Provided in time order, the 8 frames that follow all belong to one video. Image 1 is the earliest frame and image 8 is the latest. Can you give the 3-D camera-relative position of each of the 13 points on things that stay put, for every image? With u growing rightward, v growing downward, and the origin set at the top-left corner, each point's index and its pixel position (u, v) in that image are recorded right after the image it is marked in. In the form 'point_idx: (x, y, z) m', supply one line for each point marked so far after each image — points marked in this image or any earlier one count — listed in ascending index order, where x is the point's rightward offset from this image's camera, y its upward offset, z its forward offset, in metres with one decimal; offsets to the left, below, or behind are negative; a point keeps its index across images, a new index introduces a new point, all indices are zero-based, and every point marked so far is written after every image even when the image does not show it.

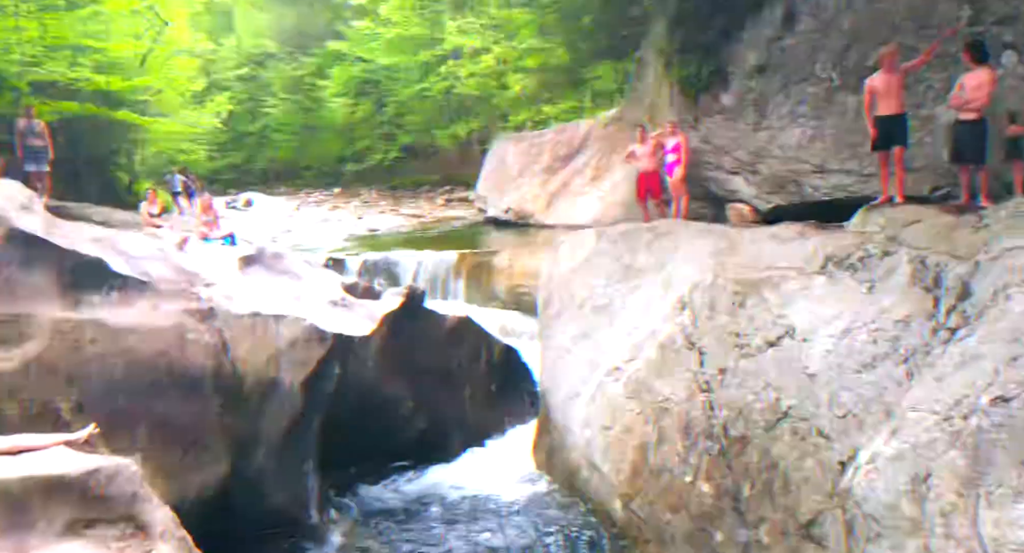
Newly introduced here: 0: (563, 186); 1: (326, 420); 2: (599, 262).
0: (+0.9, +1.7, +12.8) m
1: (-1.9, -1.5, +6.8) m
2: (+0.9, +0.1, +7.0) m
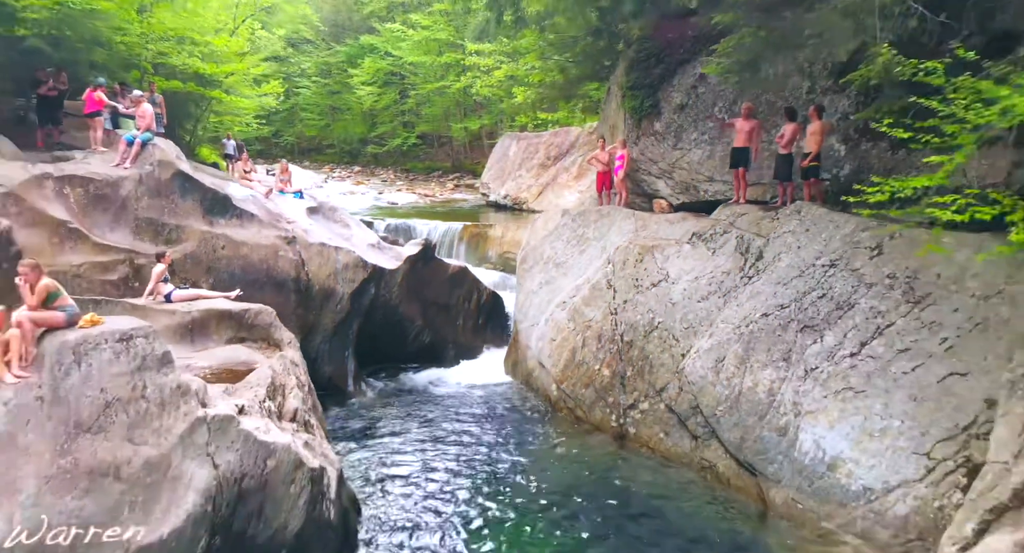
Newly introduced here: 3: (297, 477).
0: (+0.9, +2.3, +15.6) m
1: (-2.2, -0.7, +9.7) m
2: (+0.7, +0.6, +9.8) m
3: (-1.6, -1.4, +5.2) m
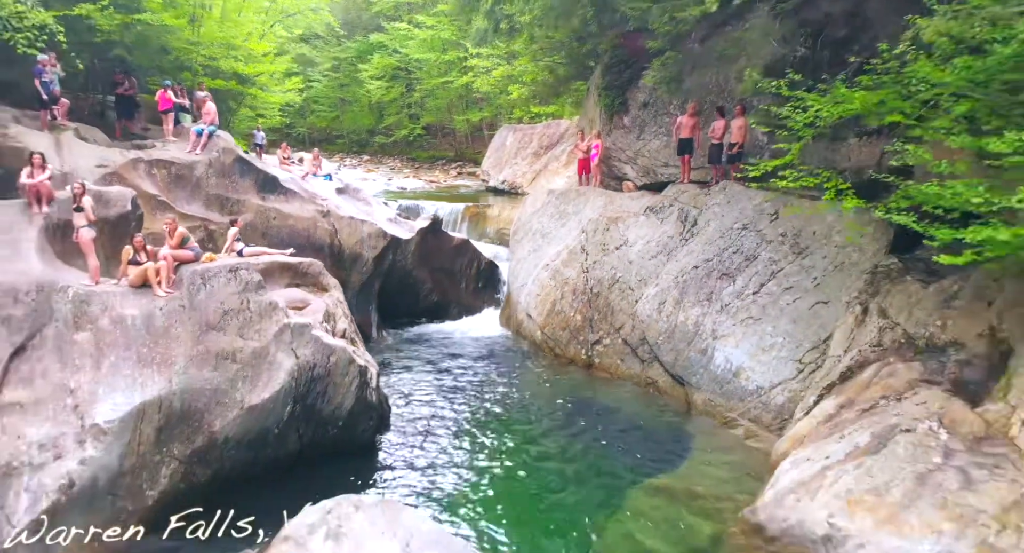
0: (+0.8, +2.9, +17.7) m
1: (-2.3, -0.1, +11.8) m
2: (+0.6, +1.2, +11.9) m
3: (-1.8, -0.9, +7.3) m
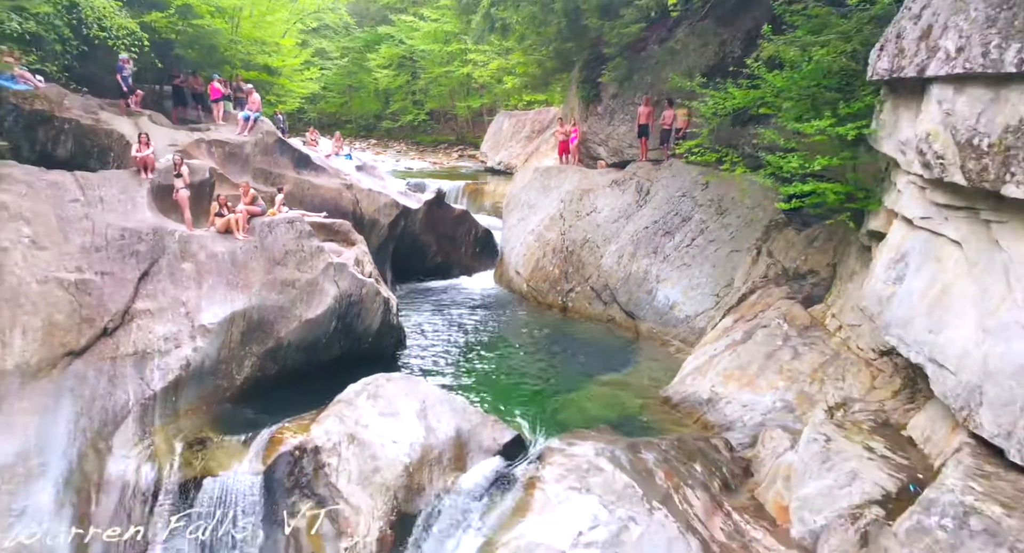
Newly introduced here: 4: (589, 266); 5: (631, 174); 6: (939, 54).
0: (+0.6, +3.8, +19.9) m
1: (-2.5, +0.6, +14.1) m
2: (+0.4, +2.0, +14.2) m
3: (-2.0, -0.3, +9.7) m
4: (+1.4, +0.2, +11.9) m
5: (+2.2, +1.9, +12.1) m
6: (+3.4, +1.8, +5.5) m
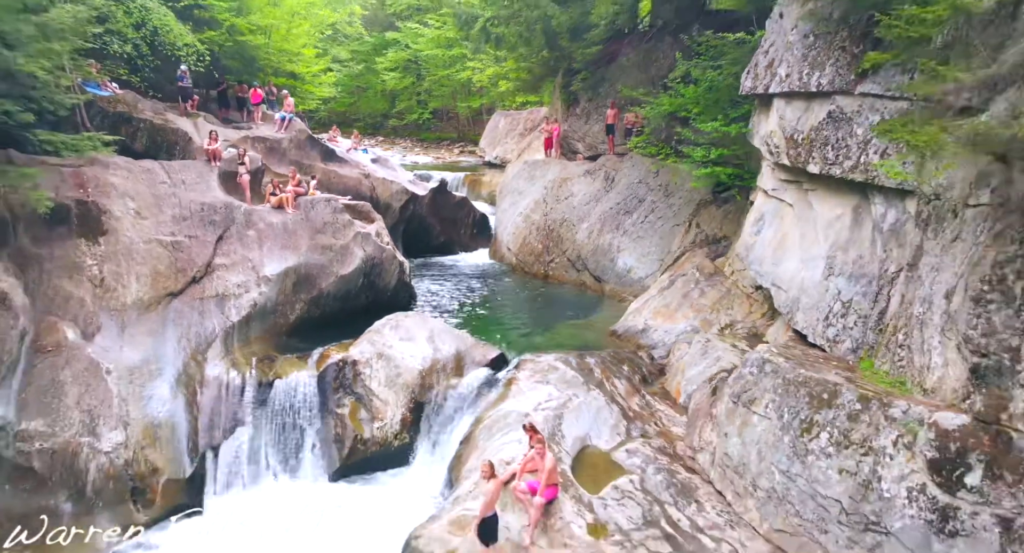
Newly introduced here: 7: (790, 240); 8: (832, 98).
0: (+0.4, +4.5, +22.5) m
1: (-2.7, +1.3, +16.7) m
2: (+0.2, +2.6, +16.8) m
3: (-2.2, +0.3, +12.3) m
4: (+1.2, +0.8, +14.5) m
5: (+2.0, +2.5, +14.7) m
6: (+3.2, +2.4, +8.0) m
7: (+3.4, +0.4, +8.2) m
8: (+3.5, +1.9, +7.2) m
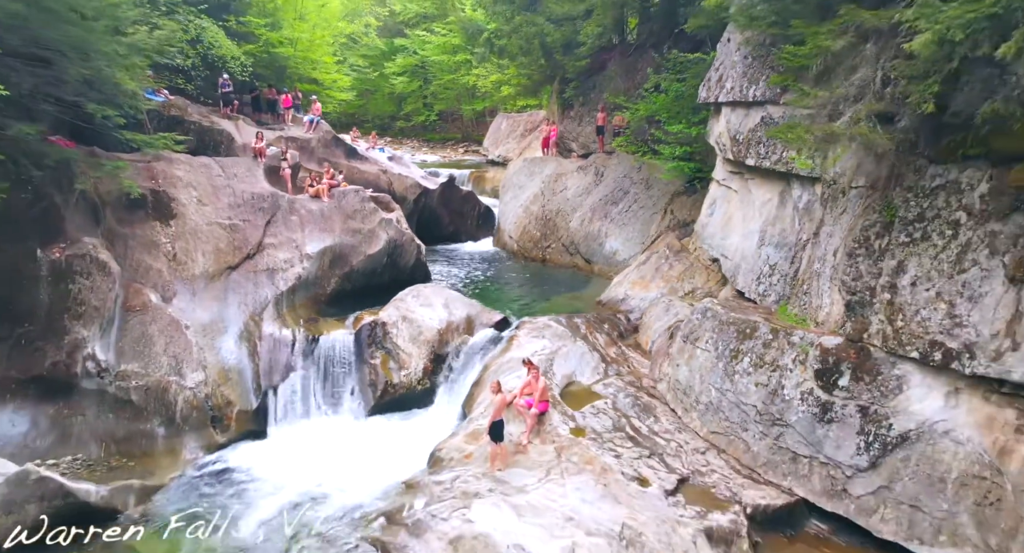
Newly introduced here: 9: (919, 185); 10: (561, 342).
0: (+0.5, +4.9, +24.5) m
1: (-2.7, +1.7, +18.7) m
2: (+0.3, +3.0, +18.8) m
3: (-2.1, +0.8, +14.3) m
4: (+1.2, +1.2, +16.5) m
5: (+2.0, +2.9, +16.7) m
6: (+3.2, +2.8, +10.1) m
7: (+3.5, +0.9, +10.2) m
8: (+3.5, +2.4, +9.2) m
9: (+4.3, +1.0, +7.0) m
10: (+0.8, -1.0, +10.3) m
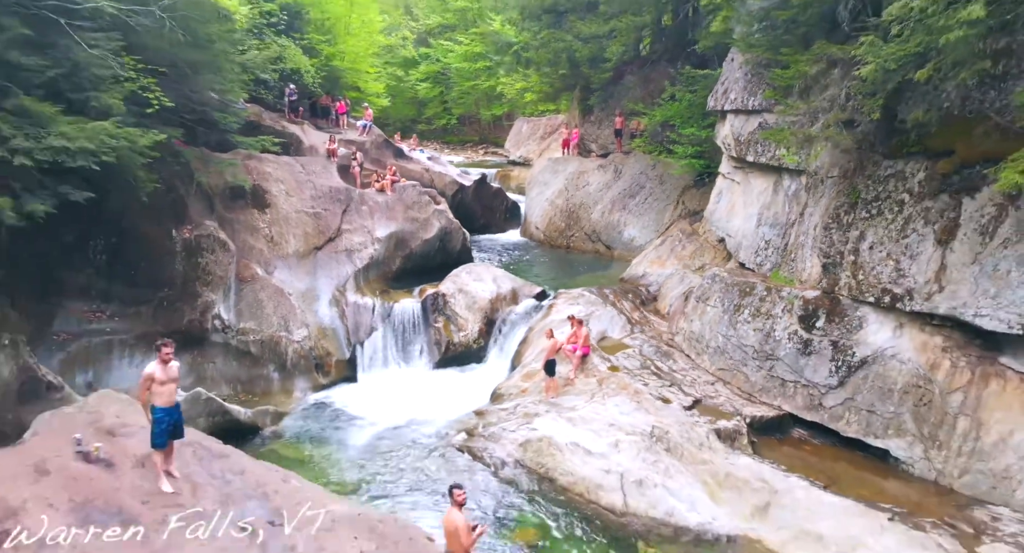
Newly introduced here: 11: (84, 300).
0: (+1.4, +5.3, +26.9) m
1: (-1.8, +2.1, +21.1) m
2: (+1.1, +3.4, +21.1) m
3: (-1.3, +1.2, +16.7) m
4: (+2.1, +1.6, +18.8) m
5: (+2.9, +3.3, +19.1) m
6: (+4.1, +3.3, +12.4) m
7: (+4.3, +1.3, +12.5) m
8: (+4.3, +2.8, +11.5) m
9: (+5.1, +1.4, +9.3) m
10: (+1.6, -0.6, +12.7) m
11: (-7.4, -0.4, +11.5) m
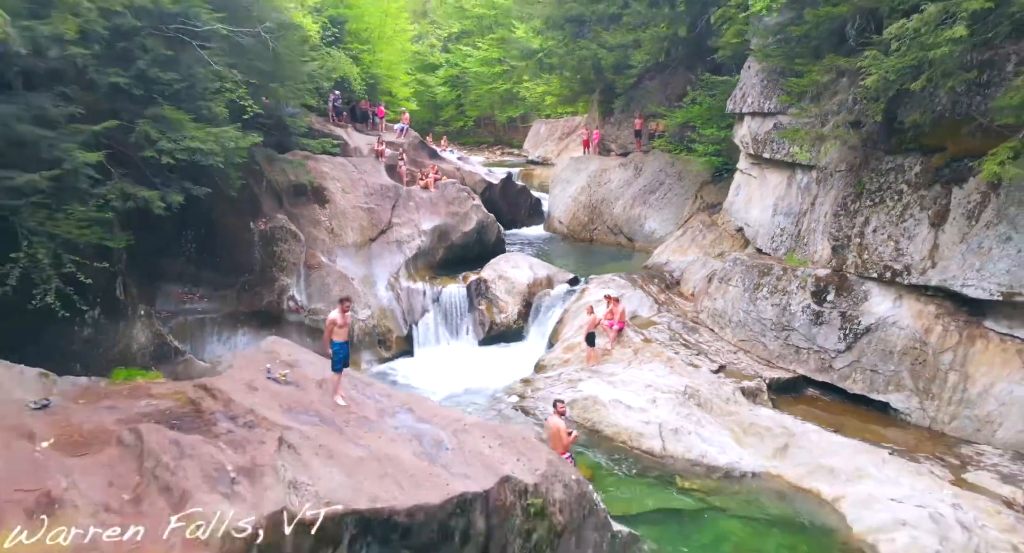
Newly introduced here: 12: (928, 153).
0: (+2.3, +5.6, +28.4) m
1: (-0.9, +2.4, +22.6) m
2: (+2.0, +3.7, +22.6) m
3: (-0.4, +1.5, +18.2) m
4: (+3.0, +1.9, +20.3) m
5: (+3.8, +3.6, +20.5) m
6: (+4.9, +3.6, +13.9) m
7: (+5.1, +1.7, +14.0) m
8: (+5.2, +3.1, +13.0) m
9: (+5.9, +1.8, +10.7) m
10: (+2.5, -0.3, +14.1) m
11: (-6.6, -0.1, +13.0) m
12: (+6.3, +1.9, +10.1) m
